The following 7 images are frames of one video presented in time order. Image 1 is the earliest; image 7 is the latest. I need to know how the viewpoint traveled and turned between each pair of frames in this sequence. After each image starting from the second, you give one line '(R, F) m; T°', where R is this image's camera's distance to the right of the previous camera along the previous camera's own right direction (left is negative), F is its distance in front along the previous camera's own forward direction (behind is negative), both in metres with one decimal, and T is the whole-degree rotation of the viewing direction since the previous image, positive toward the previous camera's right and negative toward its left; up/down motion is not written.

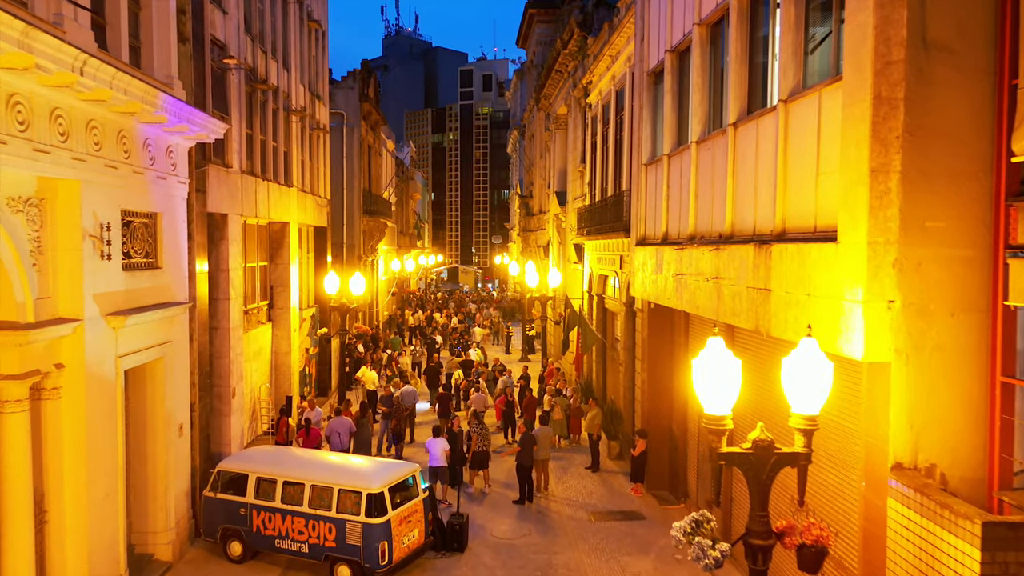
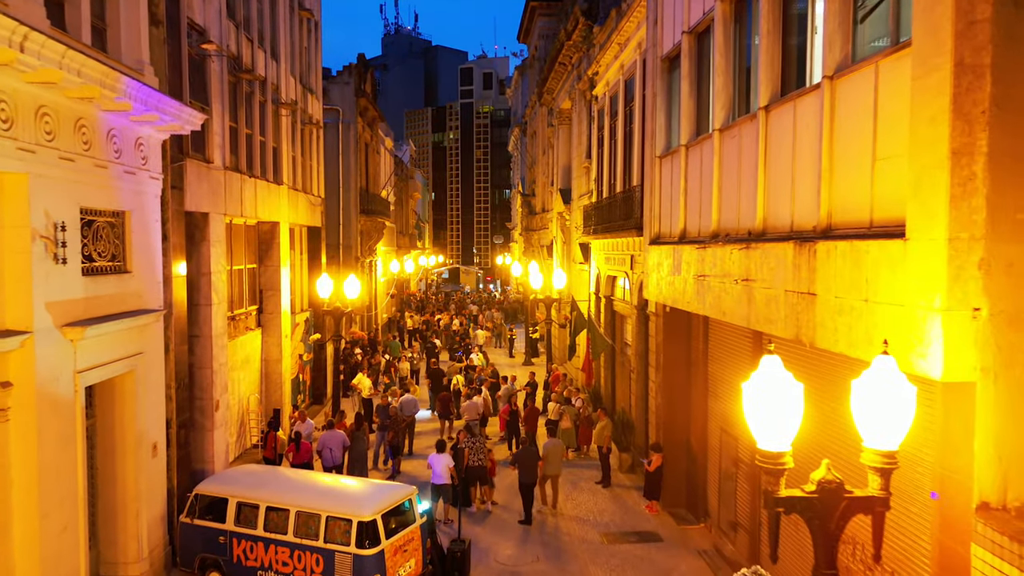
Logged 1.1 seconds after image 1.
(-0.1, +1.0) m; 0°
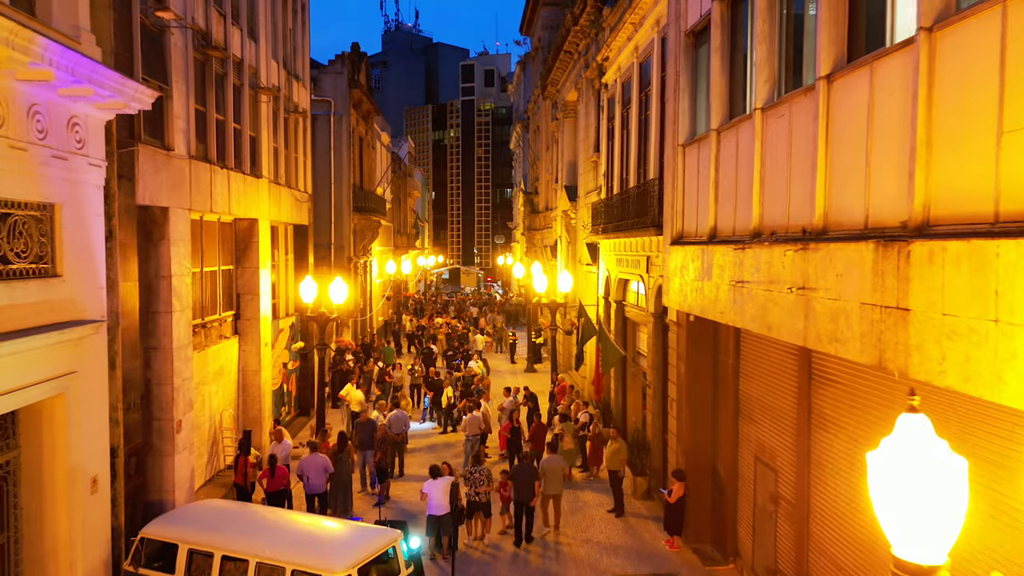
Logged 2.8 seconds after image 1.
(0.0, +1.6) m; 0°
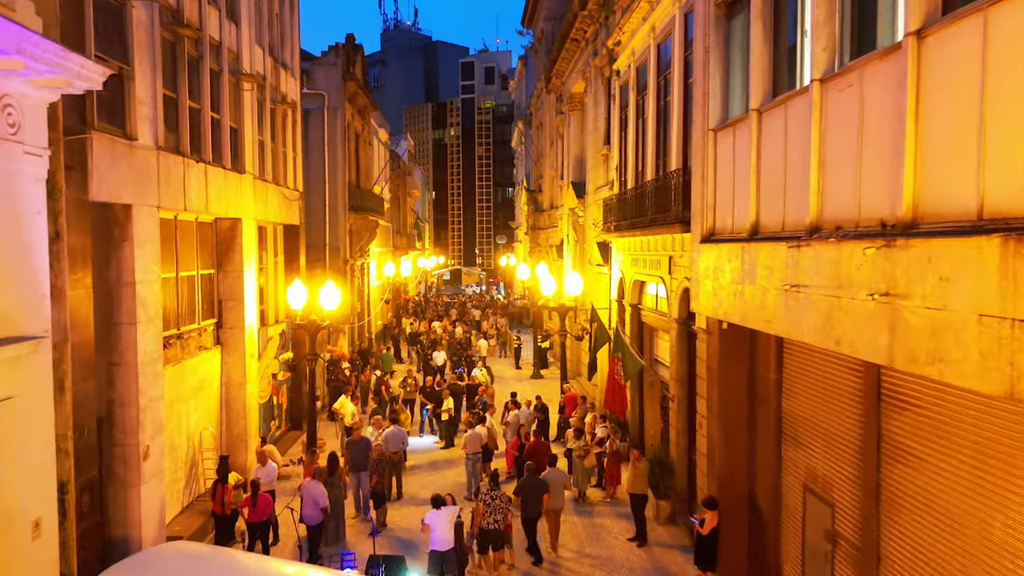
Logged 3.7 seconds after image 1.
(-0.1, +1.3) m; 0°
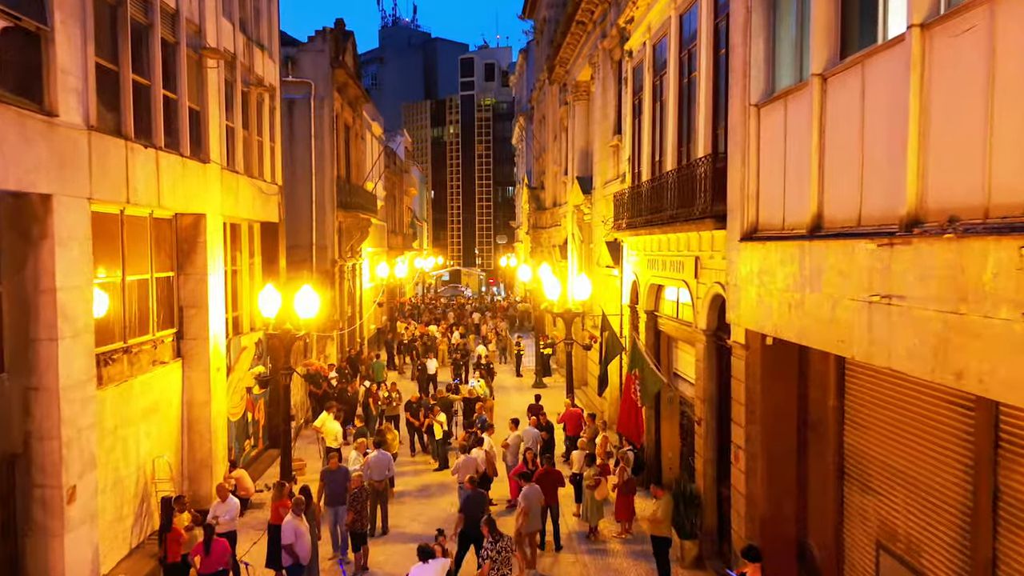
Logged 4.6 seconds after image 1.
(0.0, +1.7) m; 0°
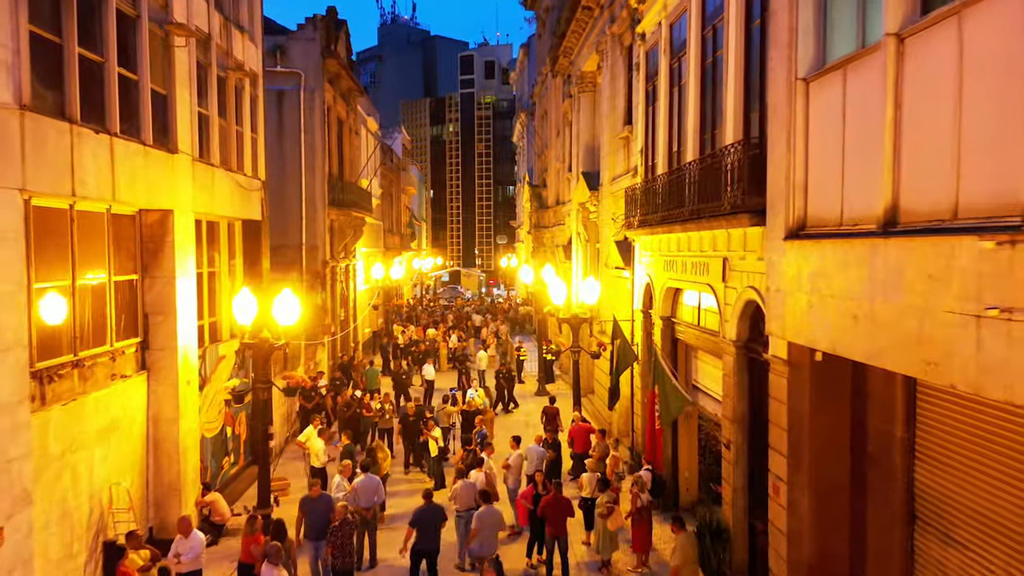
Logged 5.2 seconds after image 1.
(0.0, +1.3) m; 0°
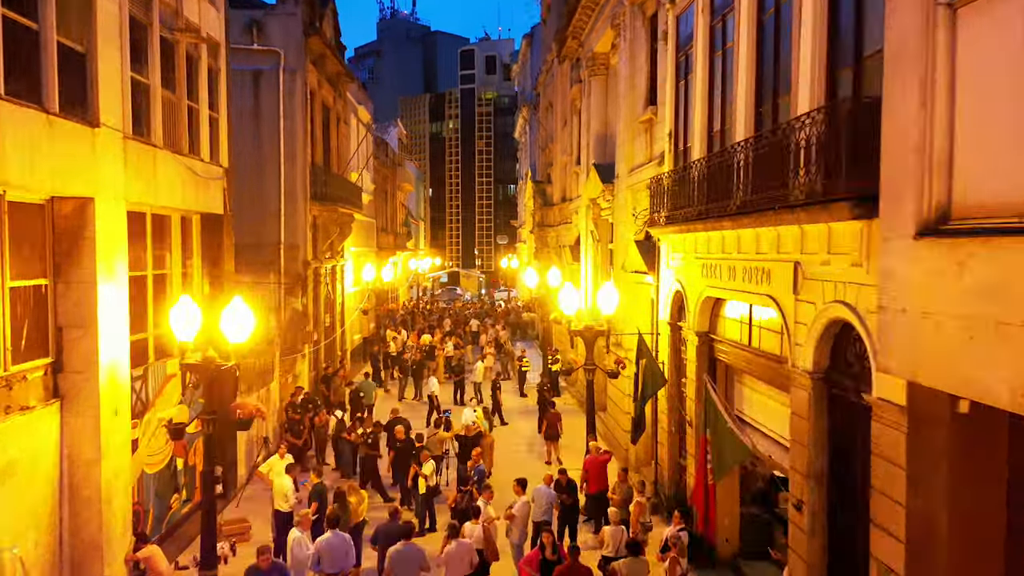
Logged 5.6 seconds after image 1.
(-0.1, +2.3) m; 0°
